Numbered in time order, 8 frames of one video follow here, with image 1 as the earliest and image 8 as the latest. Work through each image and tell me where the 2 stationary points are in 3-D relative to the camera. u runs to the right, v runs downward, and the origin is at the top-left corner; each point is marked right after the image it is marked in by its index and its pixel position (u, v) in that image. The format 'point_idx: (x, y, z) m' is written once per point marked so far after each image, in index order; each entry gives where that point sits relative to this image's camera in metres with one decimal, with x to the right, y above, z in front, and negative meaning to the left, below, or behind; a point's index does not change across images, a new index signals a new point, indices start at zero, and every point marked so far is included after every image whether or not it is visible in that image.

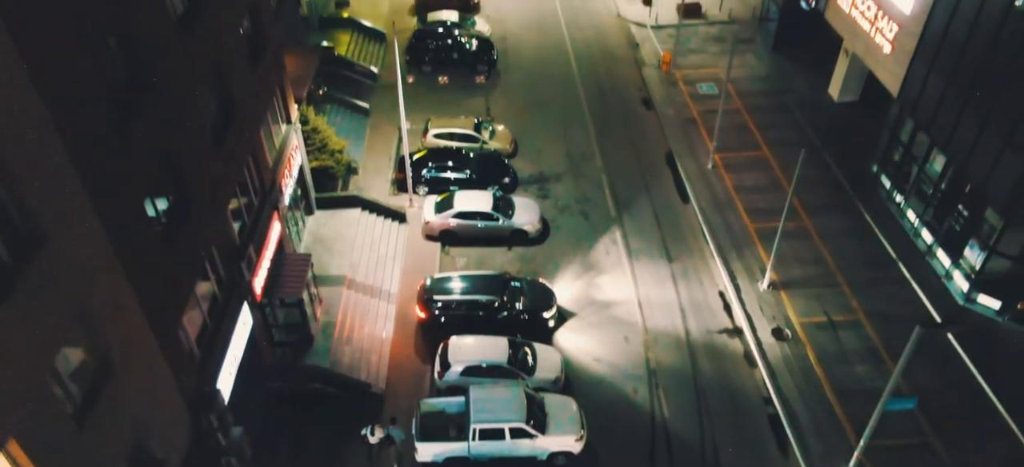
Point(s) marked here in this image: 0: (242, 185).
0: (-6.4, +1.1, +18.3) m
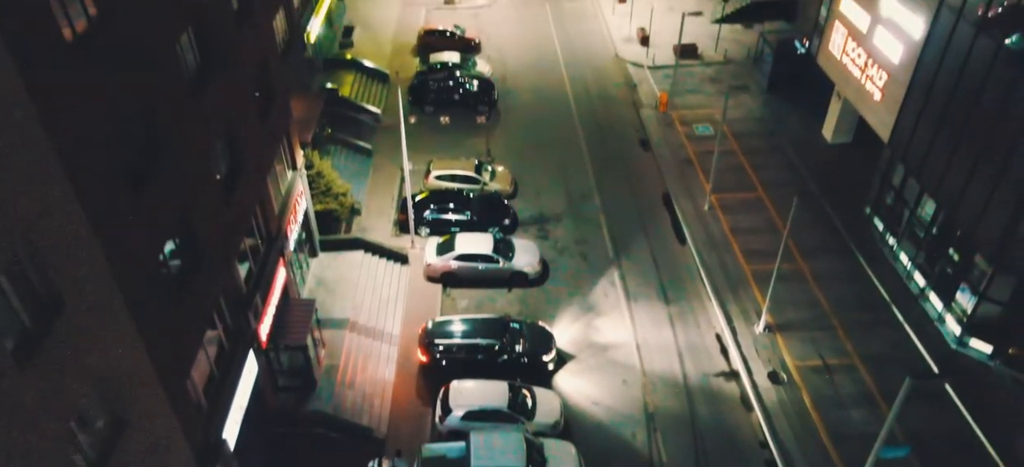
0: (-6.4, 0.0, +18.8) m
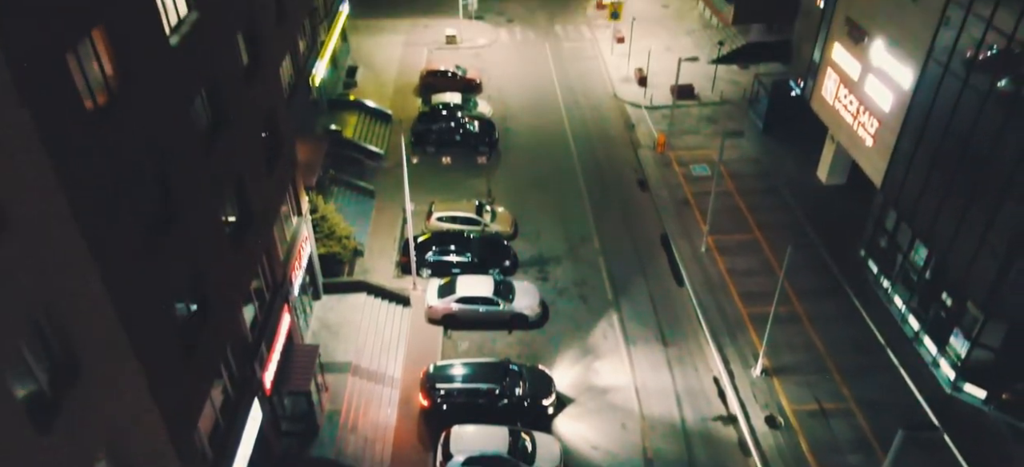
0: (-6.4, -1.2, +19.2) m
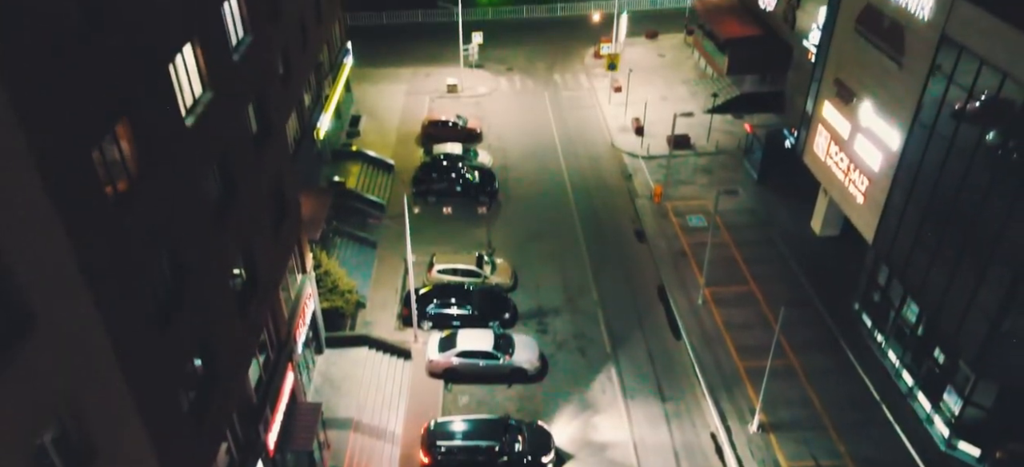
0: (-6.4, -2.8, +19.6) m
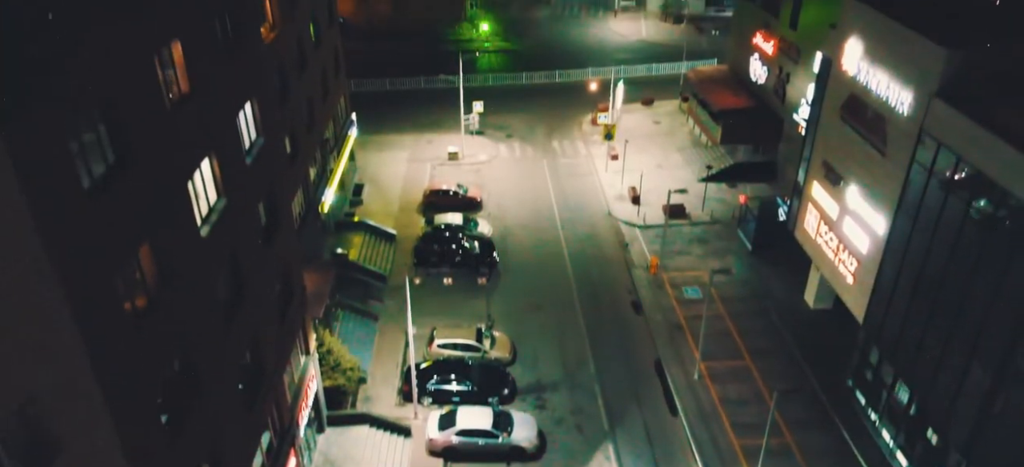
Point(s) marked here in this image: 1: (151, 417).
0: (-6.4, -5.1, +20.1) m
1: (-6.4, -3.4, +14.0) m
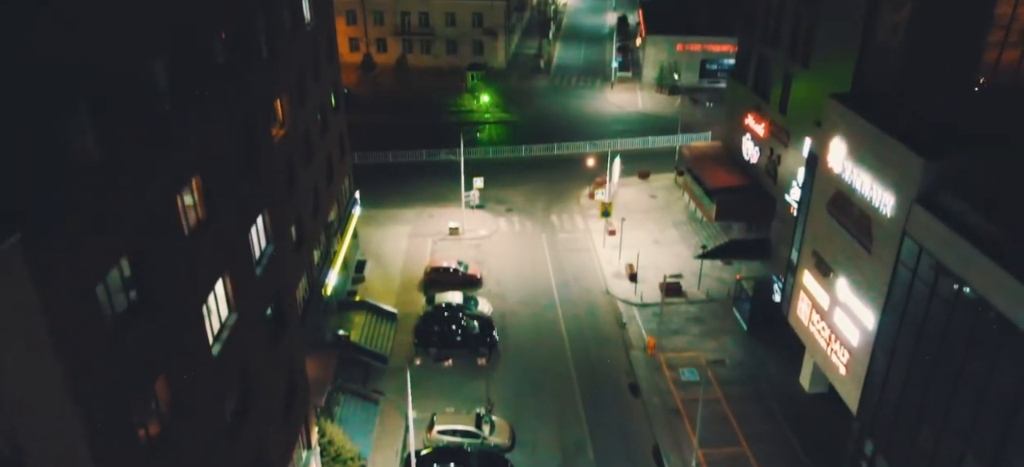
0: (-6.5, -7.9, +20.4) m
1: (-6.4, -5.7, +14.5) m
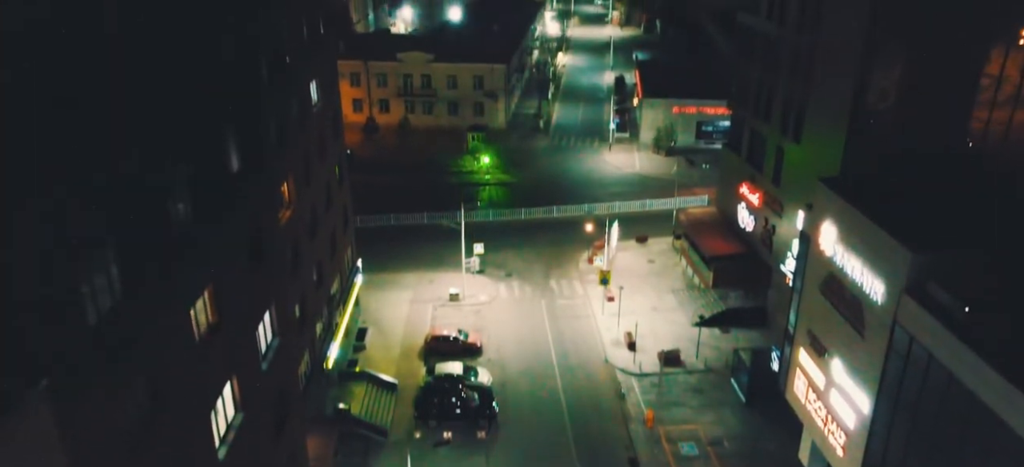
0: (-6.5, -10.4, +20.4) m
1: (-6.4, -7.9, +14.7) m
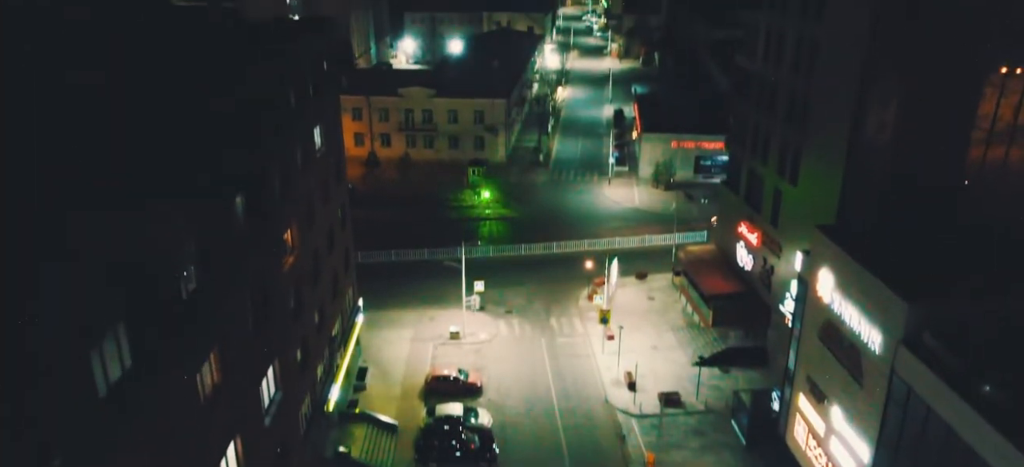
0: (-6.5, -11.9, +20.4) m
1: (-6.4, -9.2, +14.7) m
